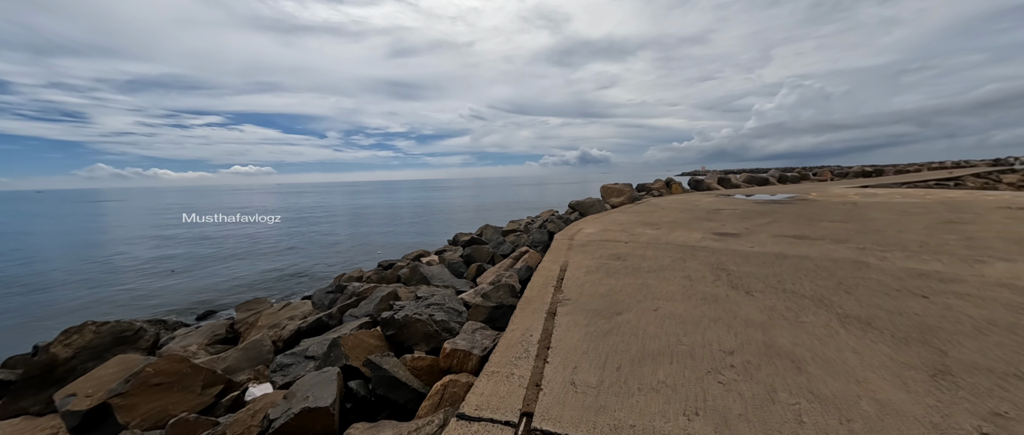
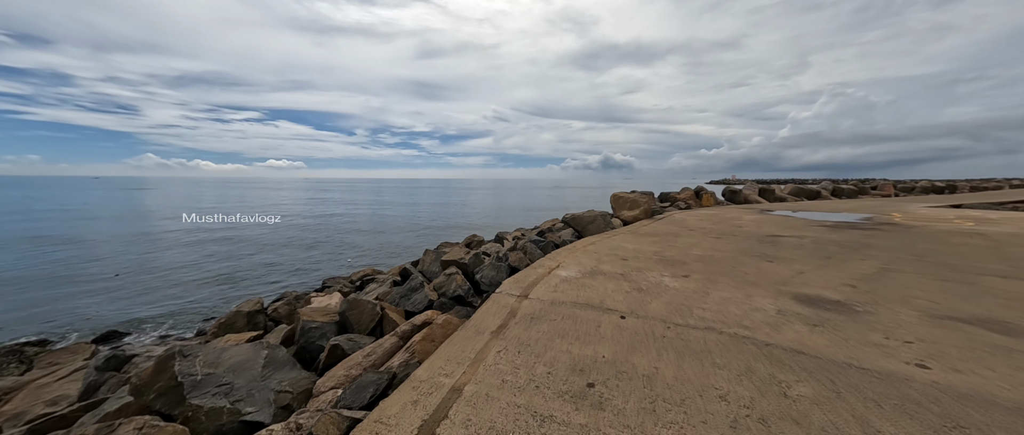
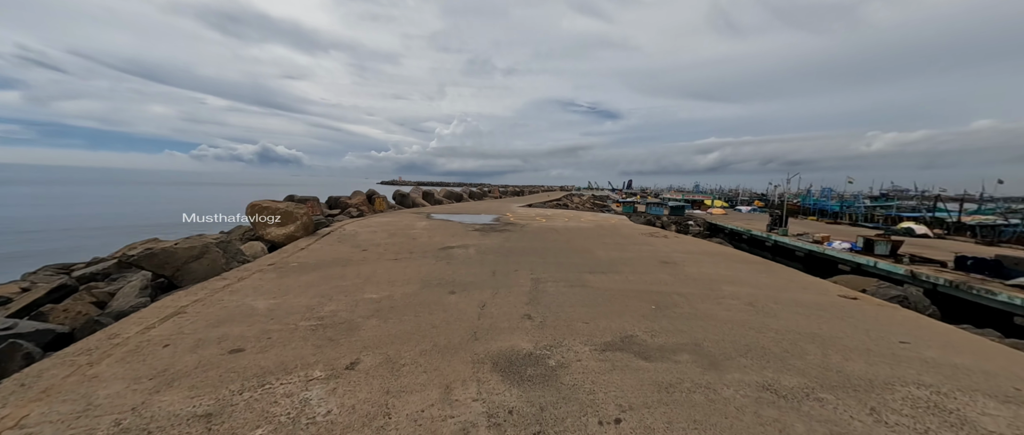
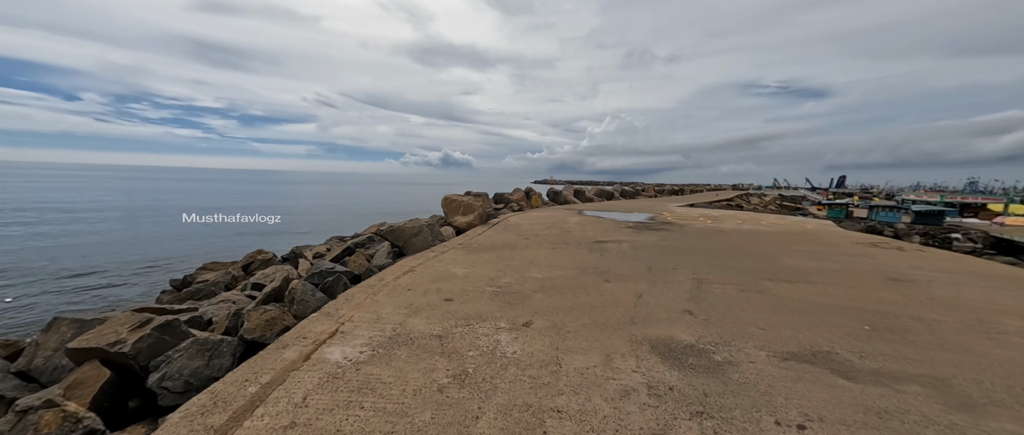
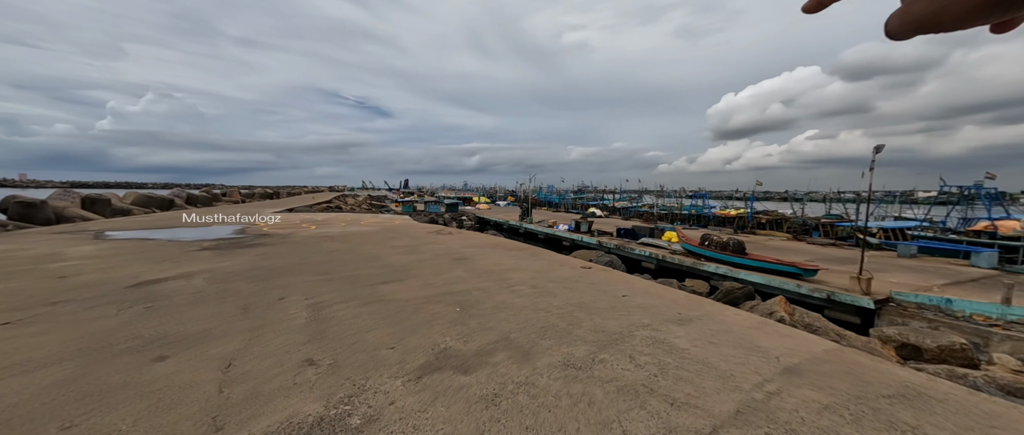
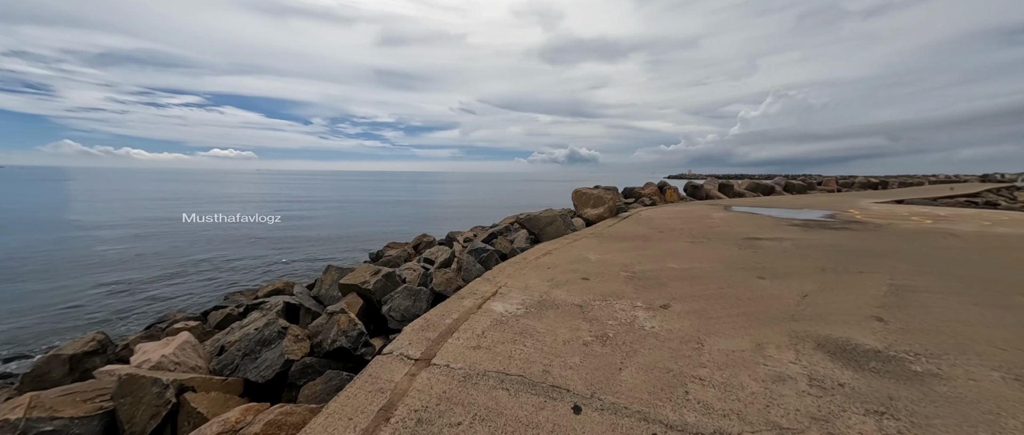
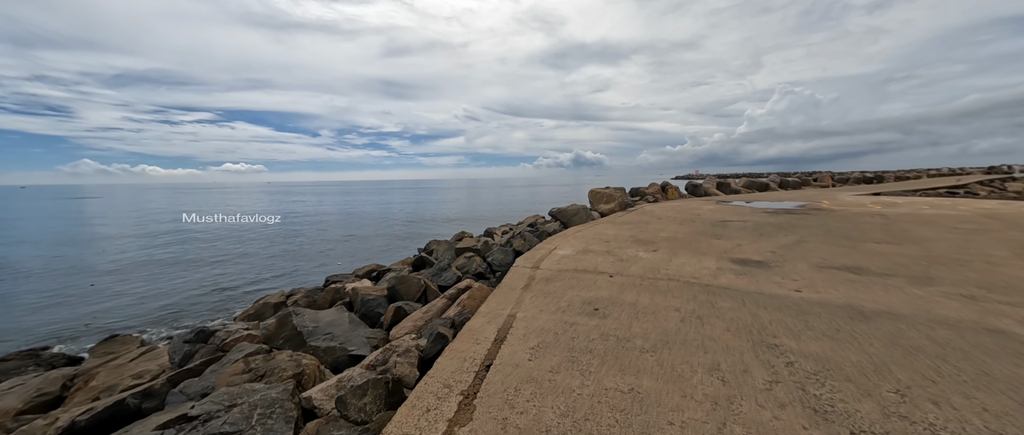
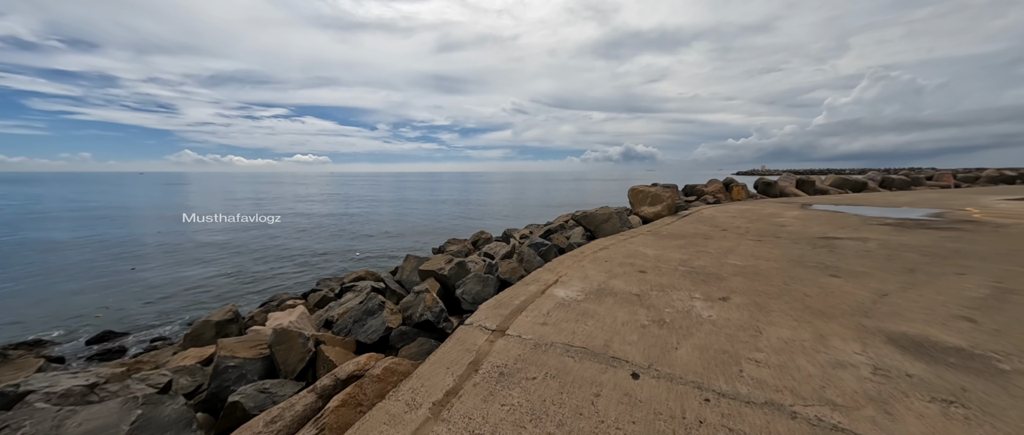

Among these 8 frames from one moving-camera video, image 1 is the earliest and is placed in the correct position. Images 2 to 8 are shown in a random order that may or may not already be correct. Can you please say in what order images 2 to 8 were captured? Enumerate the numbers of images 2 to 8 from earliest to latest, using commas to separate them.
7, 2, 8, 6, 4, 3, 5
